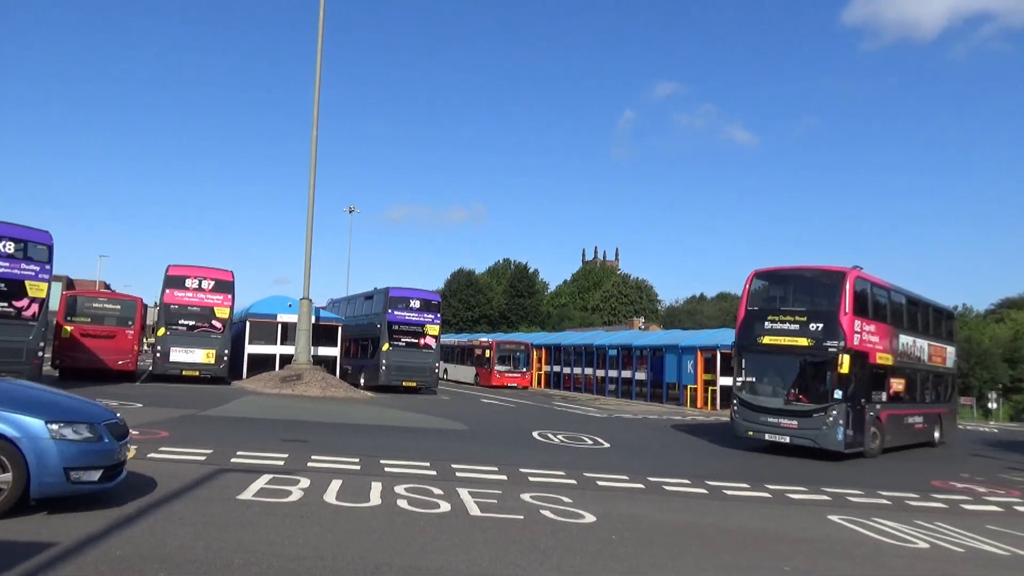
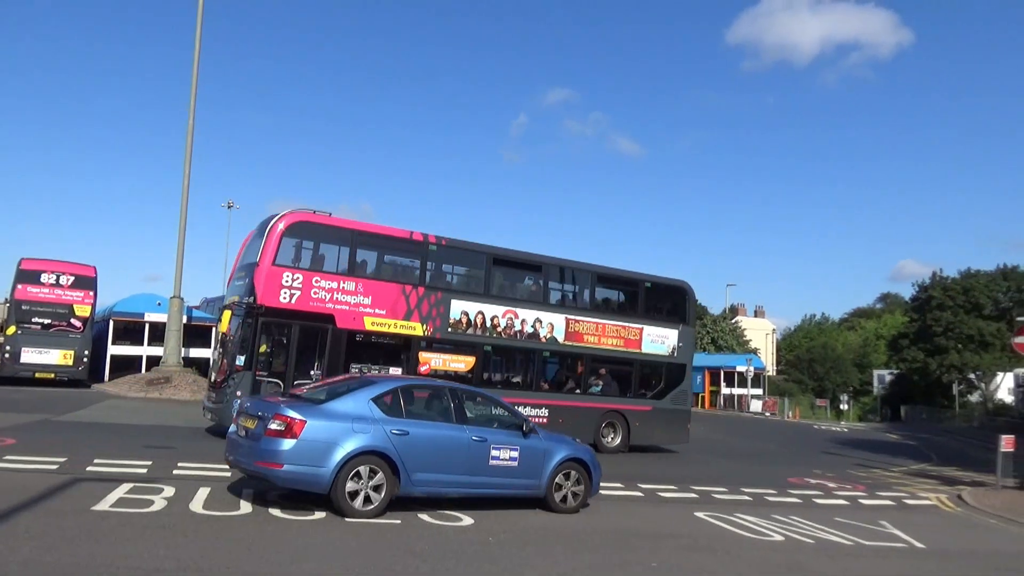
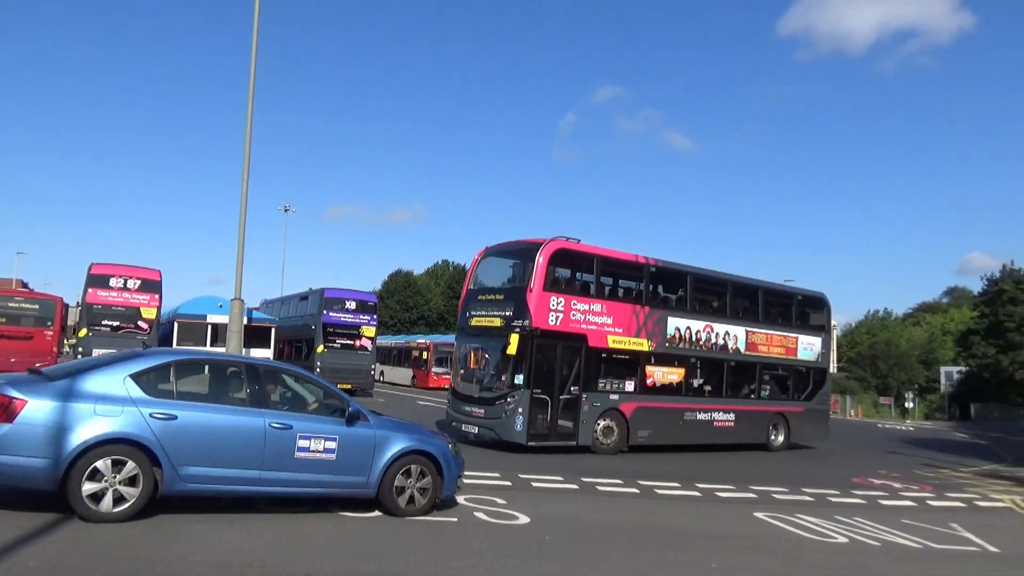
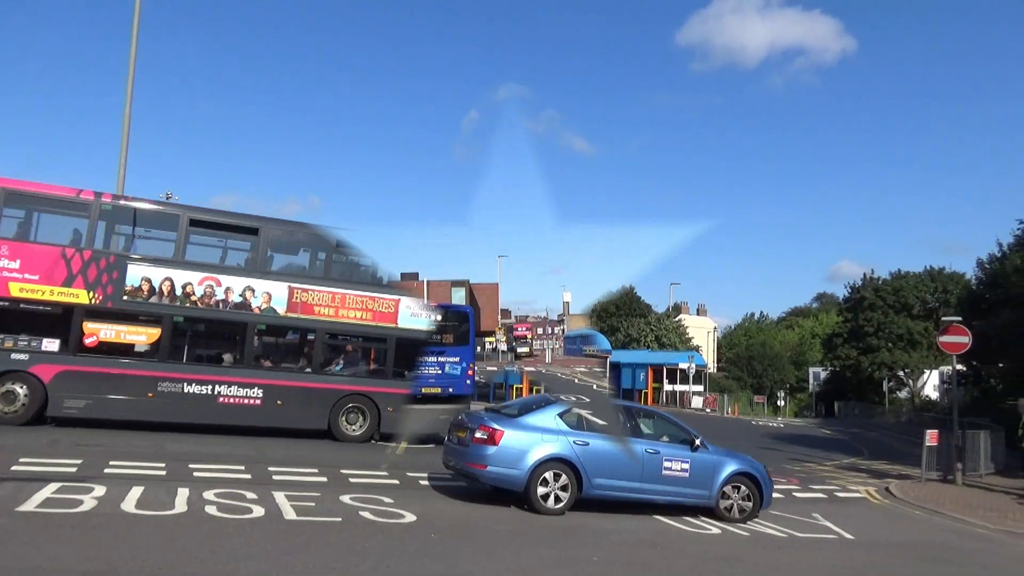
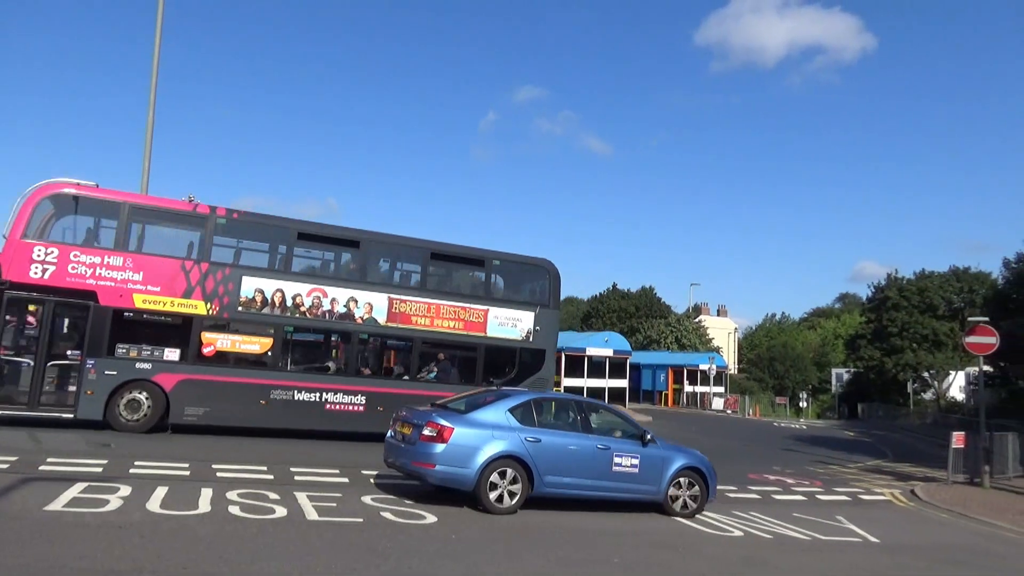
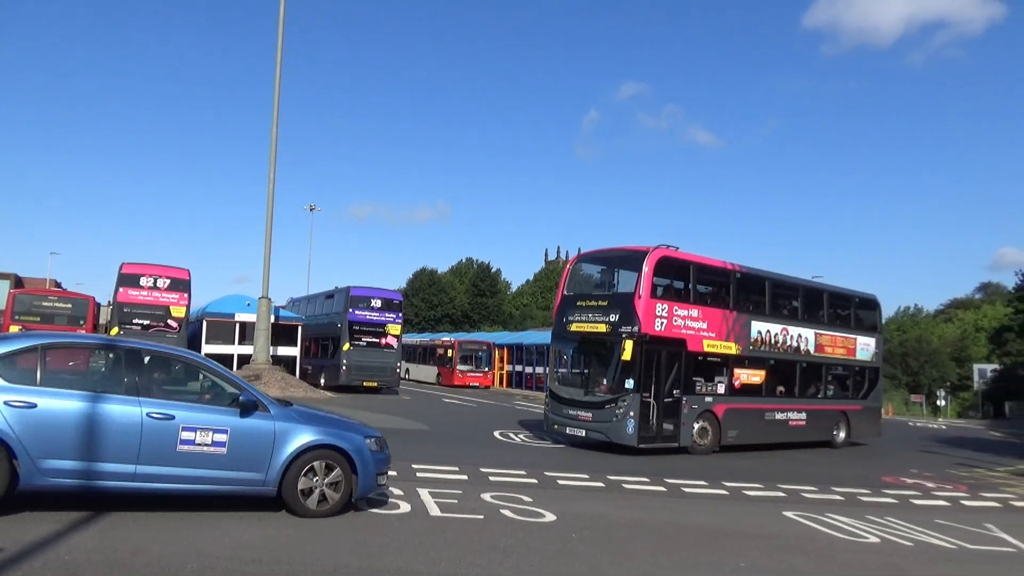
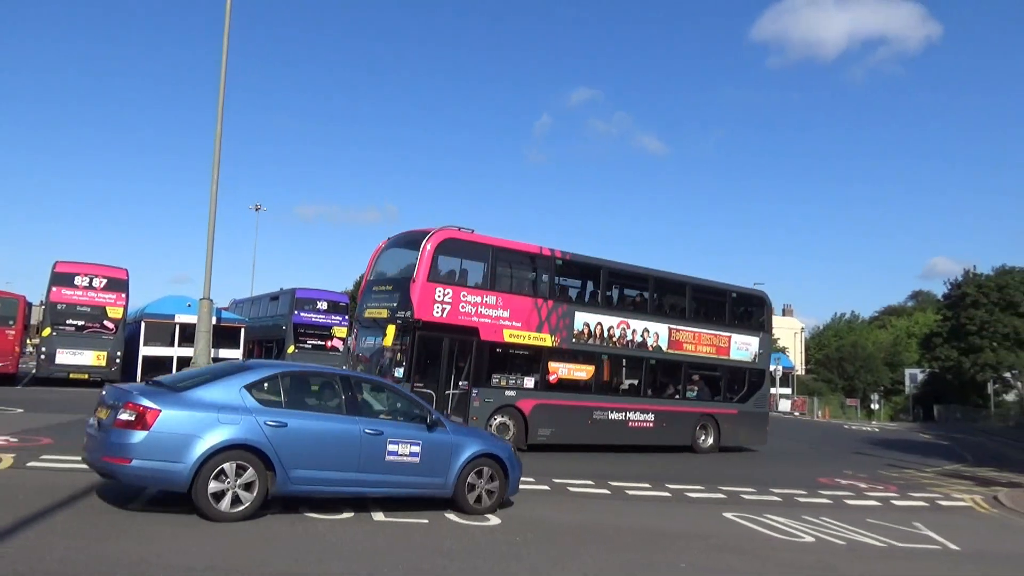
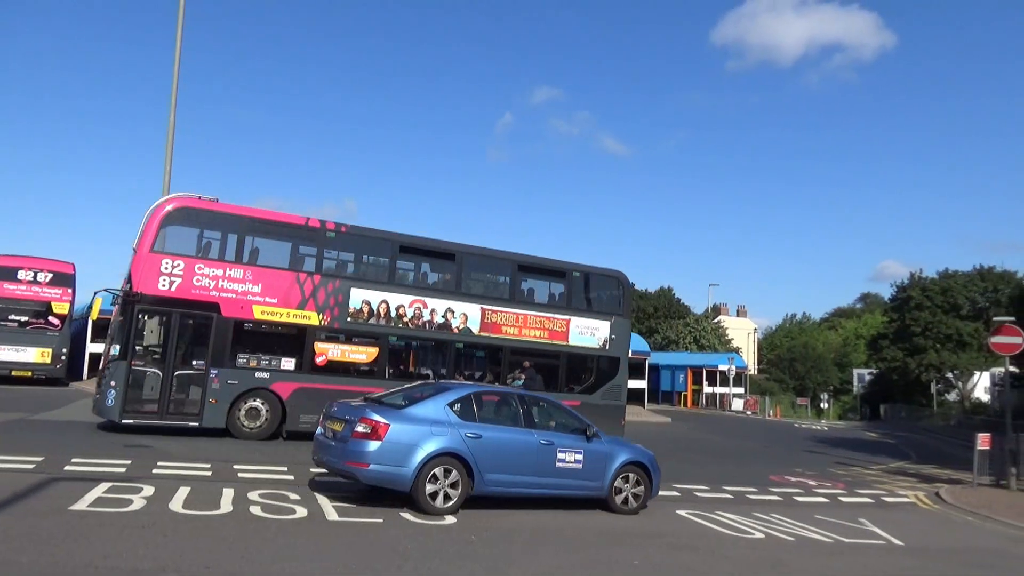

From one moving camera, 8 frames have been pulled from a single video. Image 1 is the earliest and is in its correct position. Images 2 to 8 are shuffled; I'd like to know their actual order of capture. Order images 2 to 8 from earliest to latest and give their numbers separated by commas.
6, 3, 7, 2, 8, 5, 4
